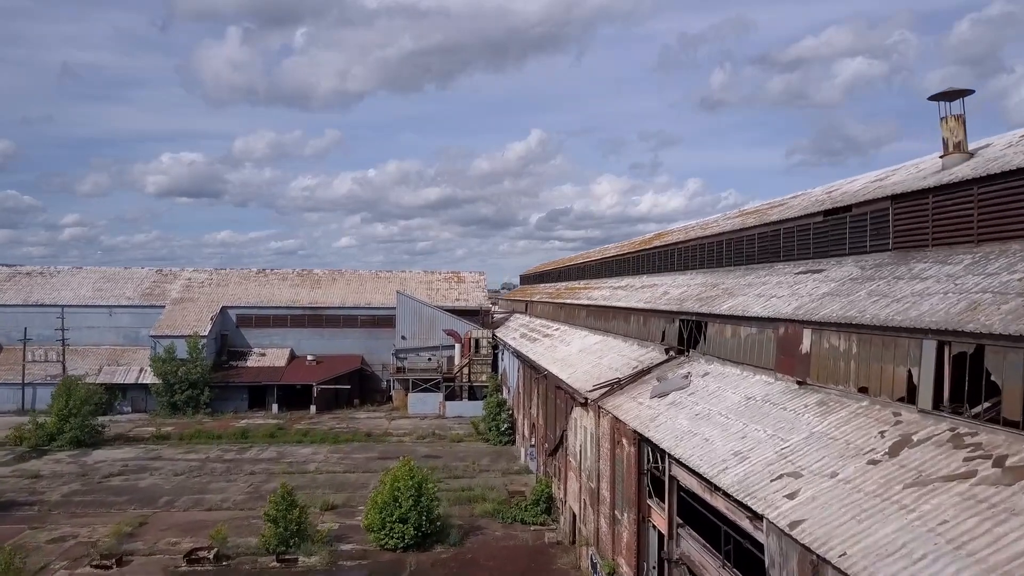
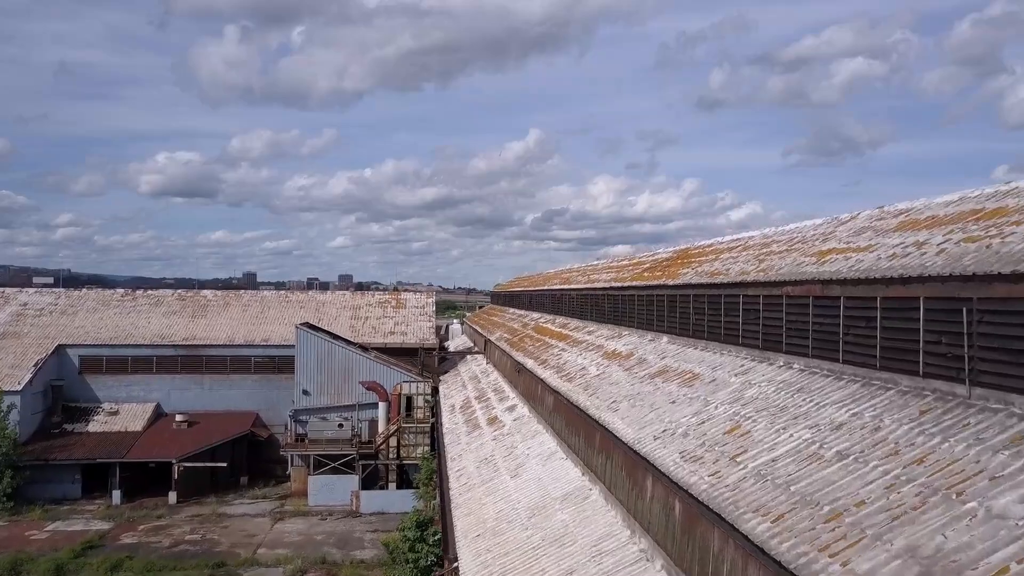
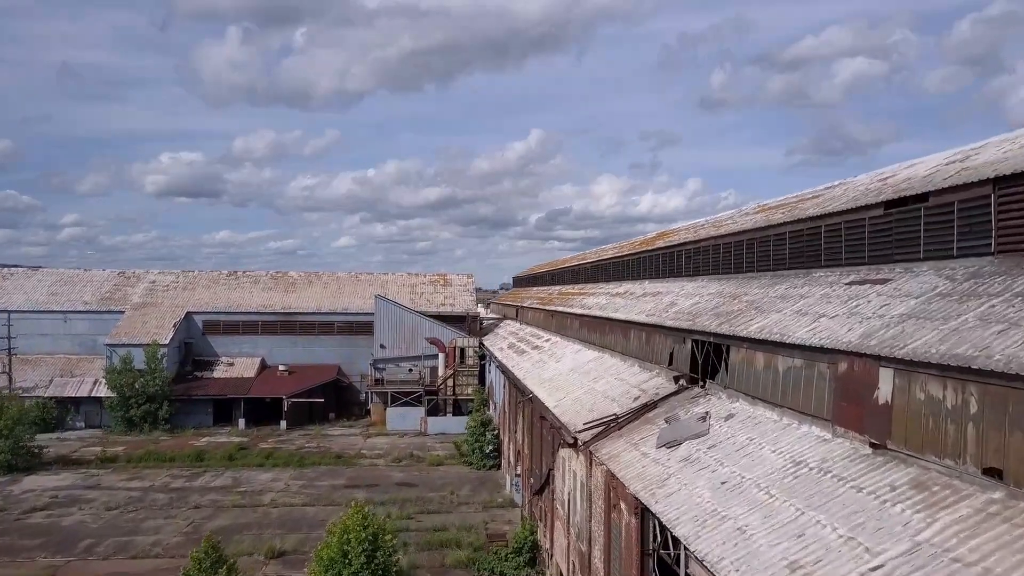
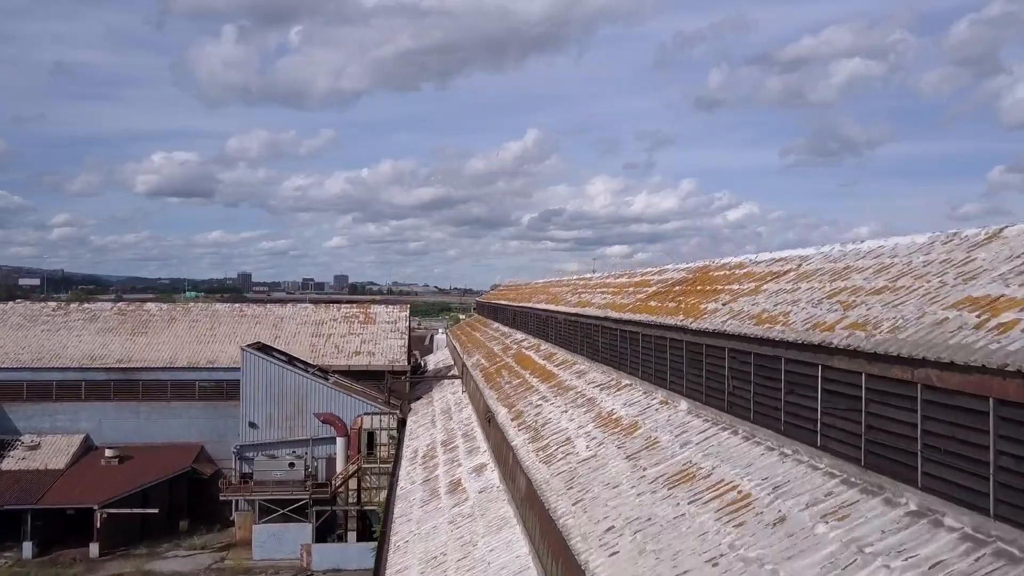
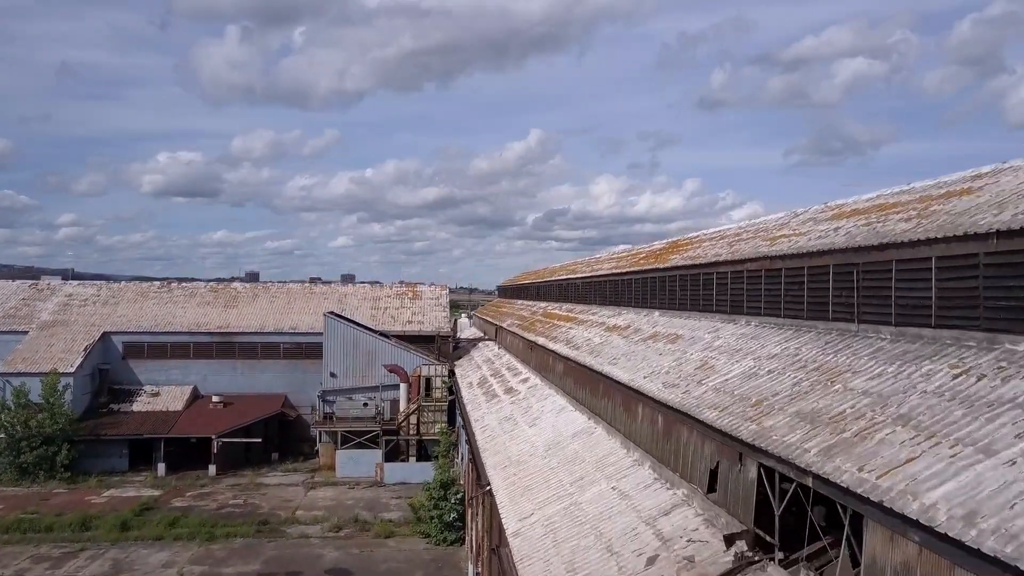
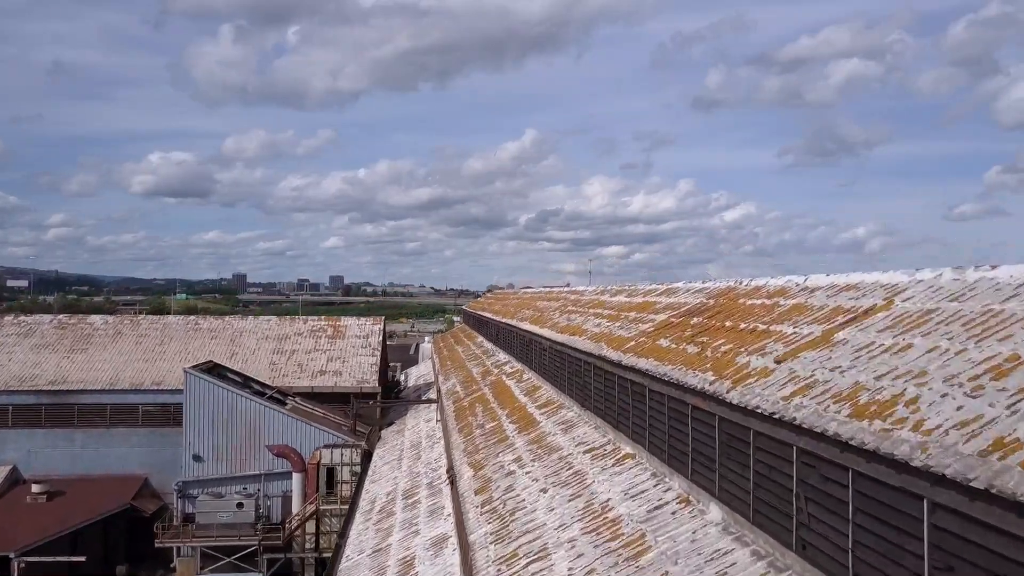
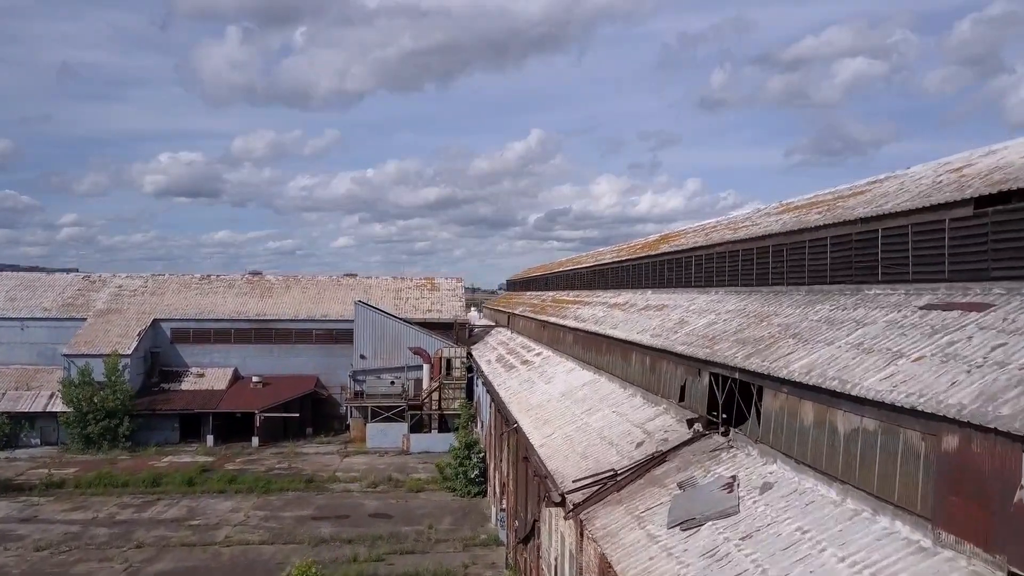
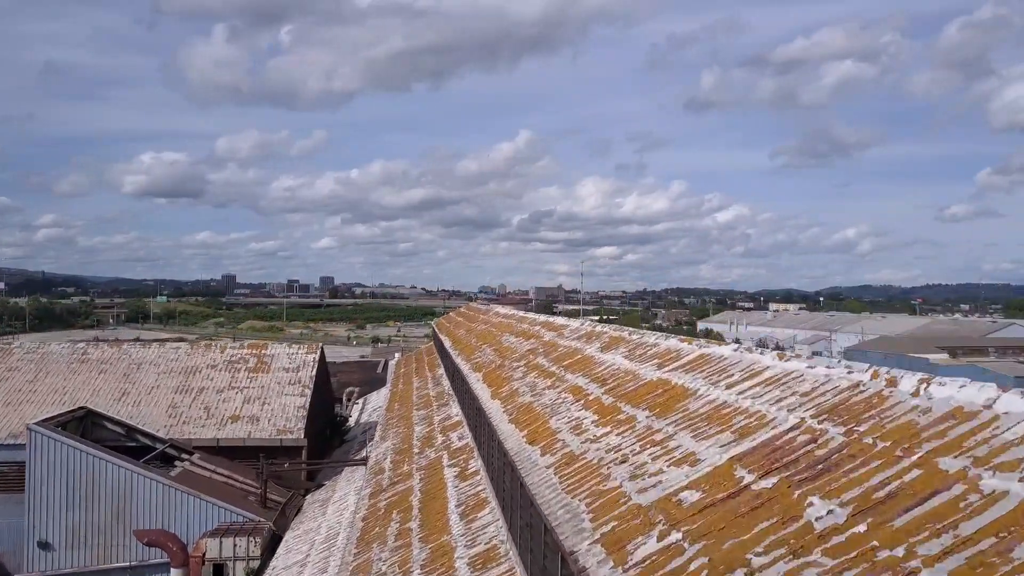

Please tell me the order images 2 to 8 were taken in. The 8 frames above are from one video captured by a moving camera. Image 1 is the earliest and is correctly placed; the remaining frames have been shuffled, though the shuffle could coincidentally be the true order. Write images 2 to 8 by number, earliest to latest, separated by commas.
3, 7, 5, 2, 4, 6, 8
